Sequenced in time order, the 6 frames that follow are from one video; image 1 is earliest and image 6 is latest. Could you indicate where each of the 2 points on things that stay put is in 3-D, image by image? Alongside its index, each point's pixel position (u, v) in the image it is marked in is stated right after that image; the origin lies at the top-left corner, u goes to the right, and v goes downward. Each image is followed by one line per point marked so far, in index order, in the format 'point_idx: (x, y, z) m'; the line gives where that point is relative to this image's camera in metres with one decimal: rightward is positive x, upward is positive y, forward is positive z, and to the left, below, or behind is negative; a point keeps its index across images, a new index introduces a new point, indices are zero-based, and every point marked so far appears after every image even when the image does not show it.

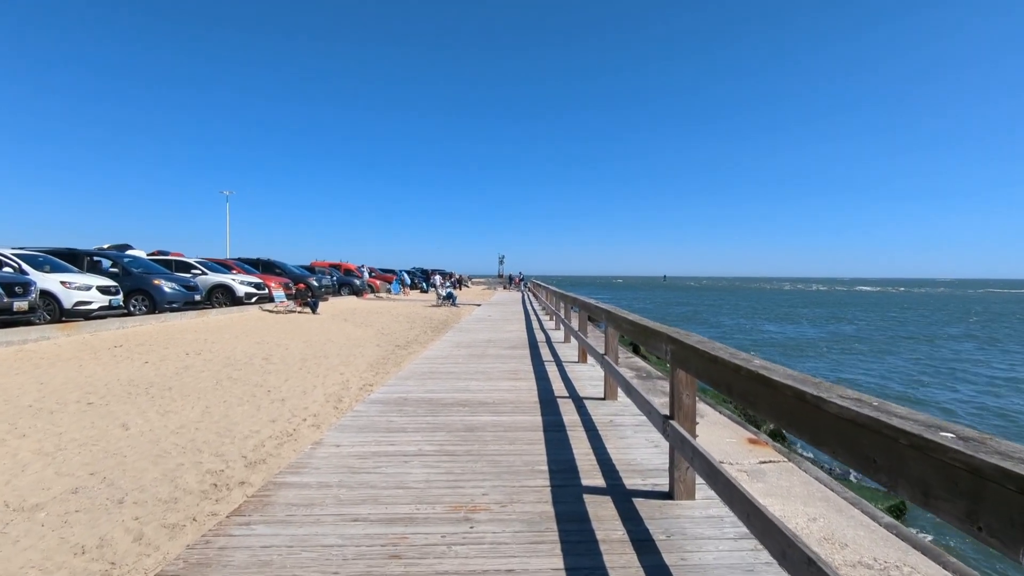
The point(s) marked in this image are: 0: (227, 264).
0: (-7.9, +0.7, +17.8) m
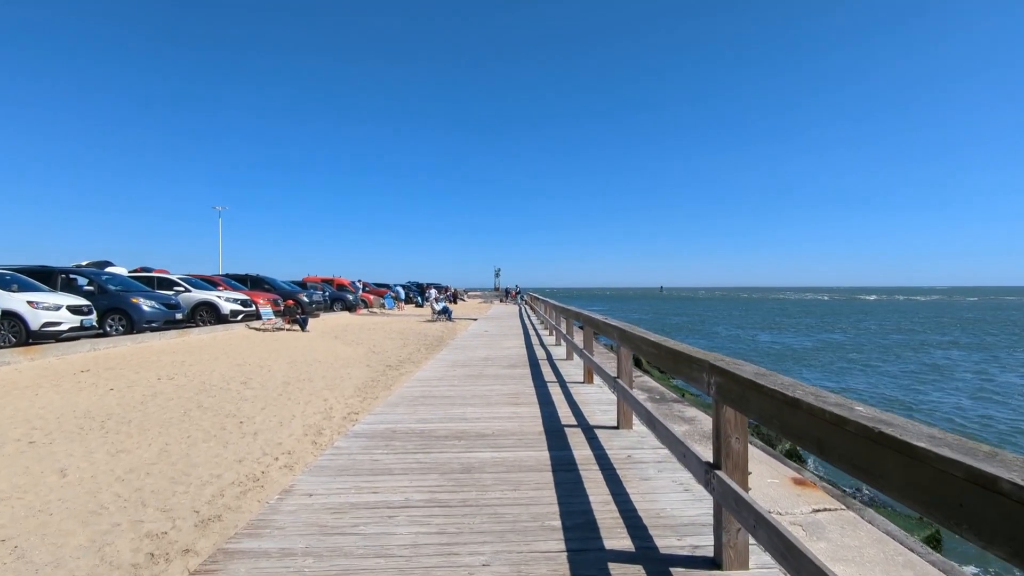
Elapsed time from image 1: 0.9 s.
0: (-8.0, +0.2, +17.1) m
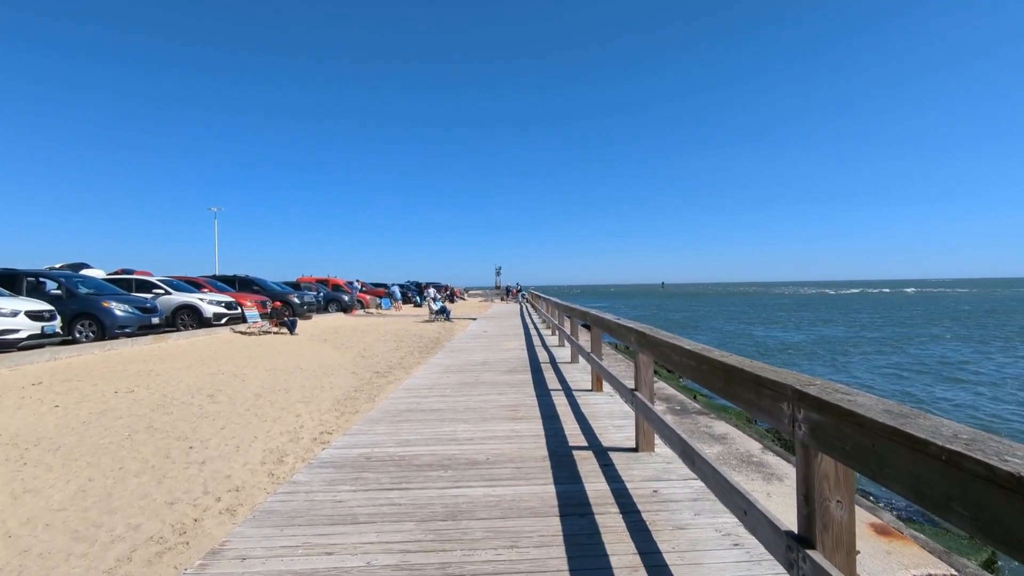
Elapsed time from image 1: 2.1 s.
0: (-8.0, +0.1, +16.2) m
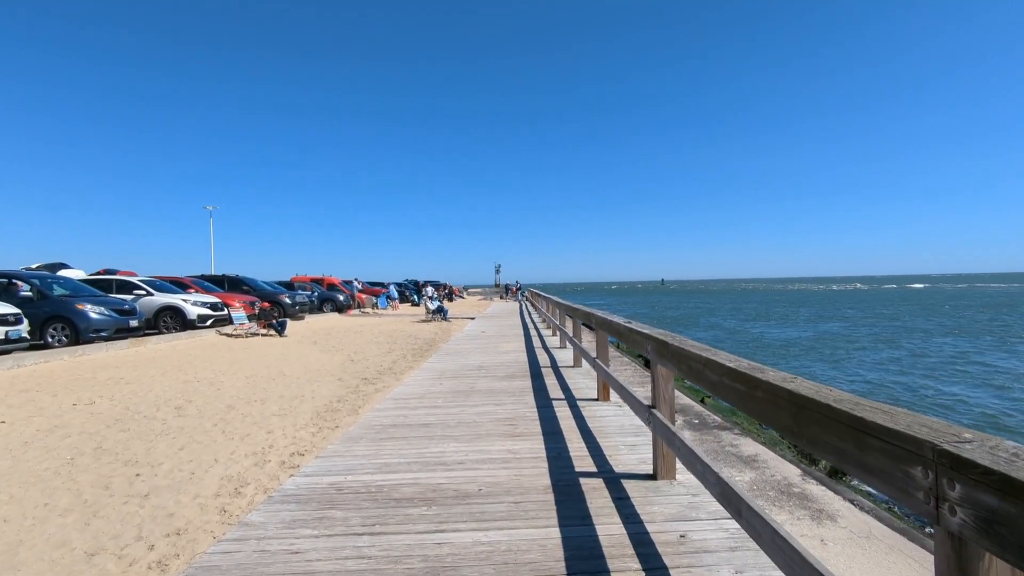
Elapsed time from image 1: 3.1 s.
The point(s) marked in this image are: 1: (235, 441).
0: (-8.0, +0.1, +15.6) m
1: (-2.2, -1.2, +5.1) m
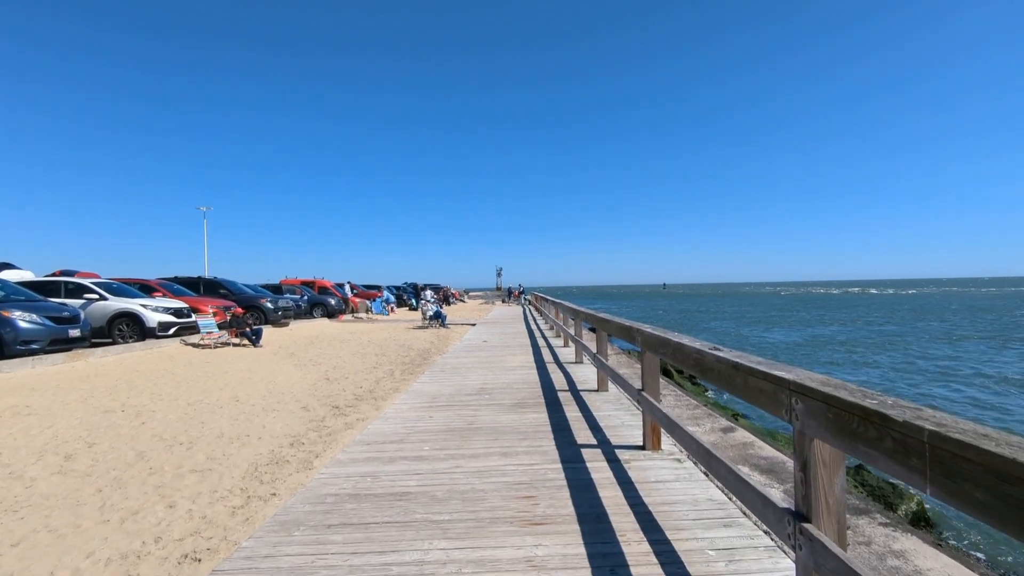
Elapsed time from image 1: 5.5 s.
0: (-7.9, +0.1, +13.9) m
1: (-2.1, -1.2, +3.4) m
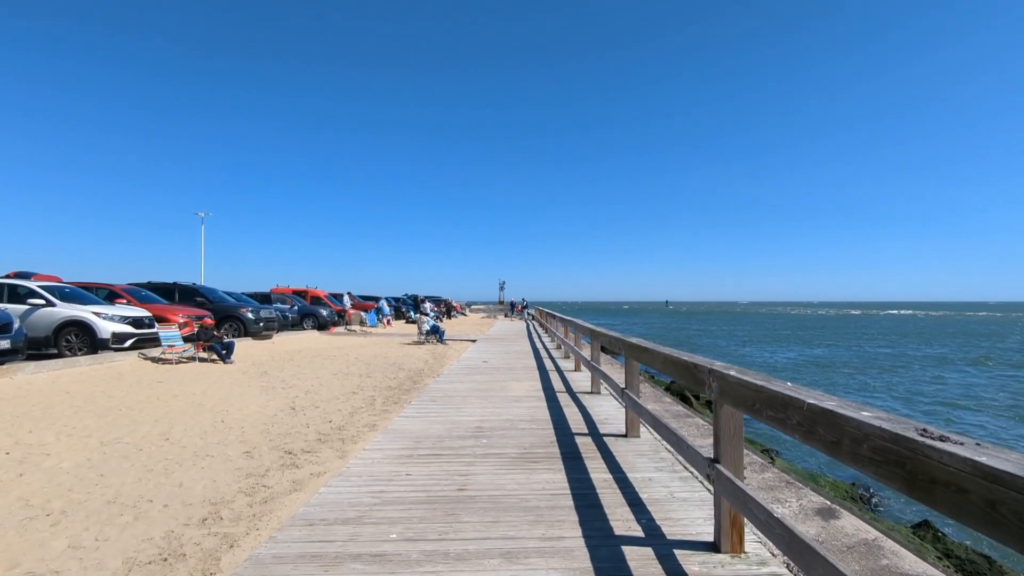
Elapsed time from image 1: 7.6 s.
0: (-7.8, -0.1, +12.5) m
1: (-2.1, -1.2, +1.9) m
